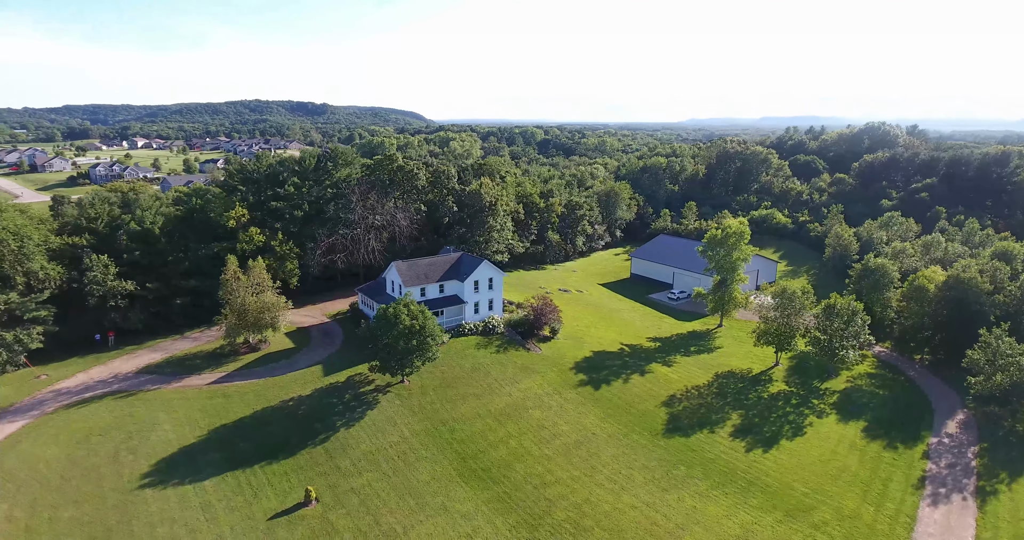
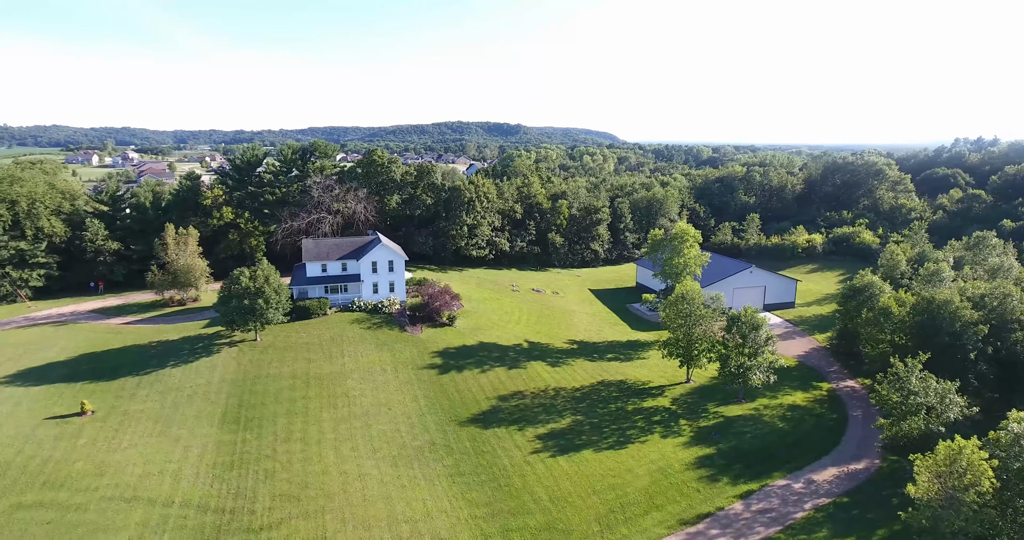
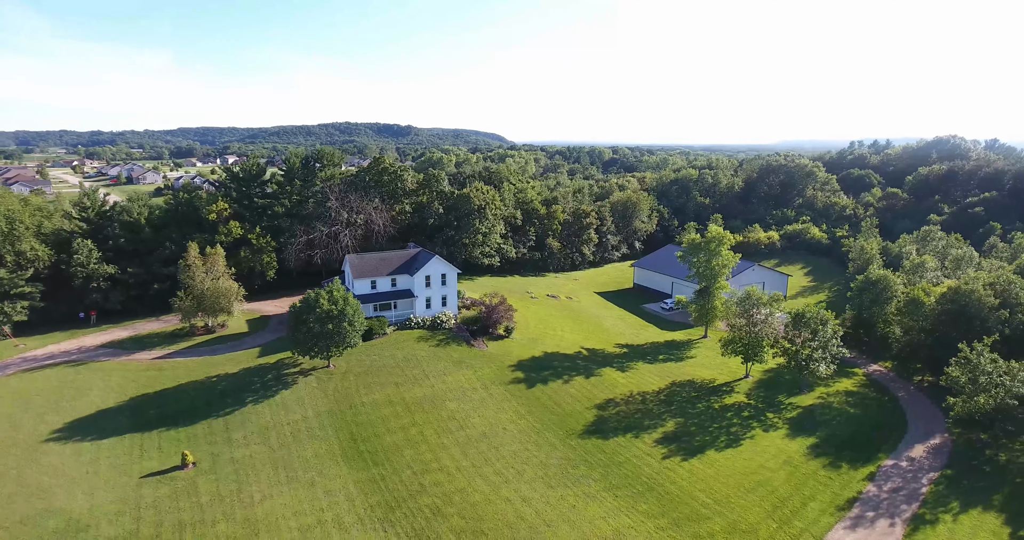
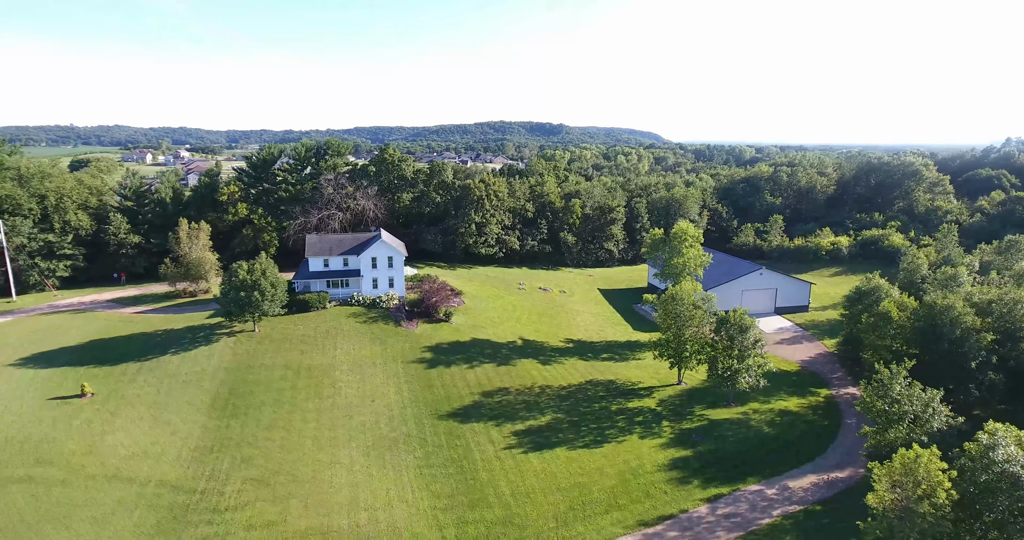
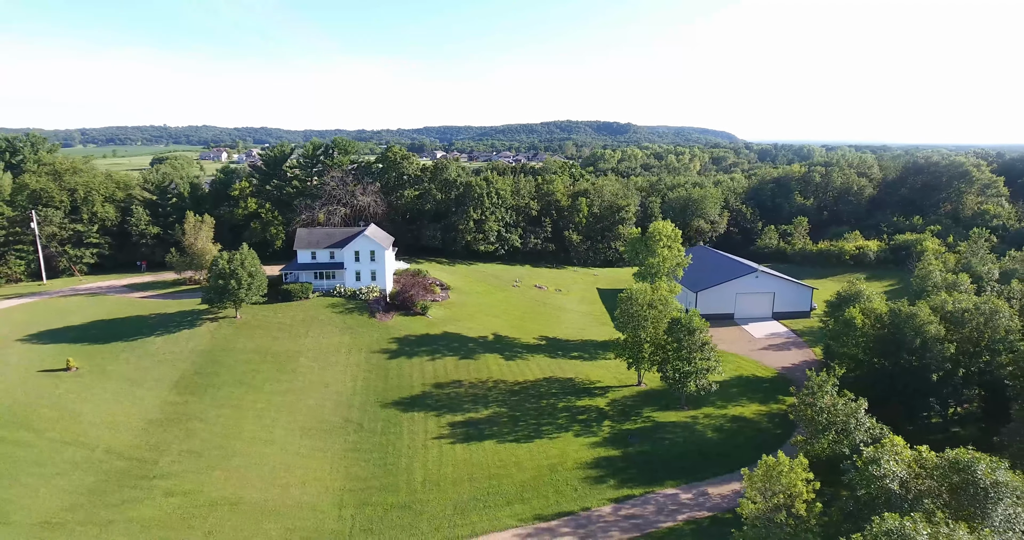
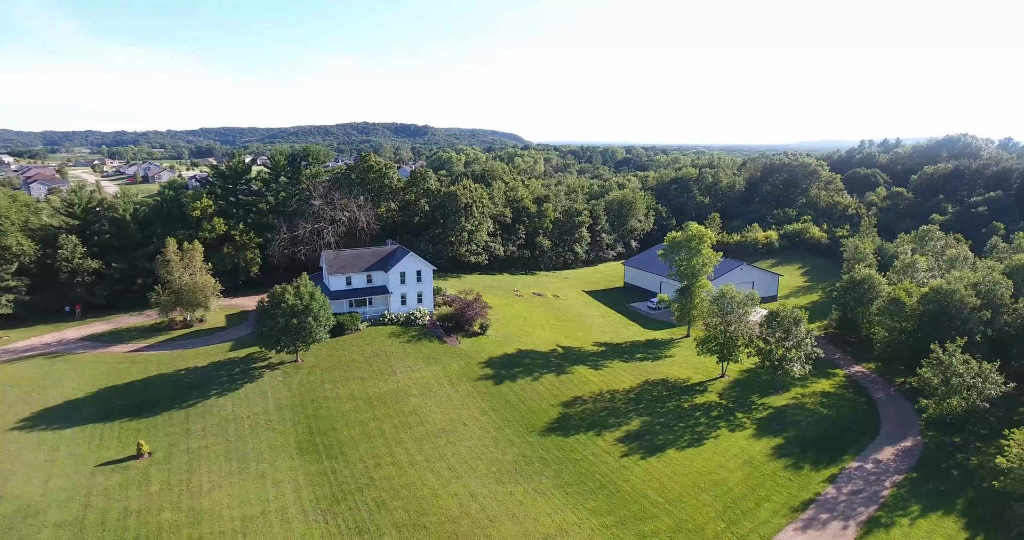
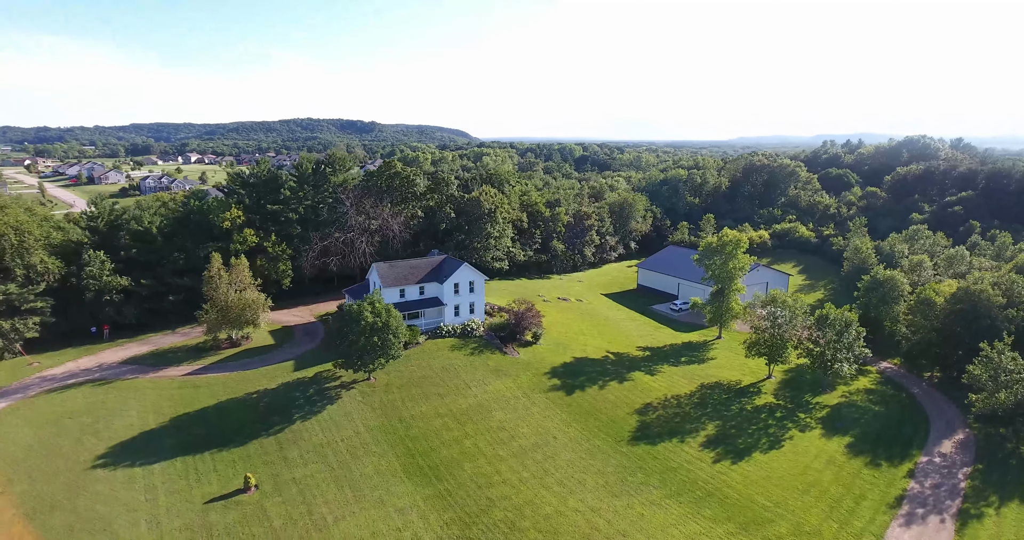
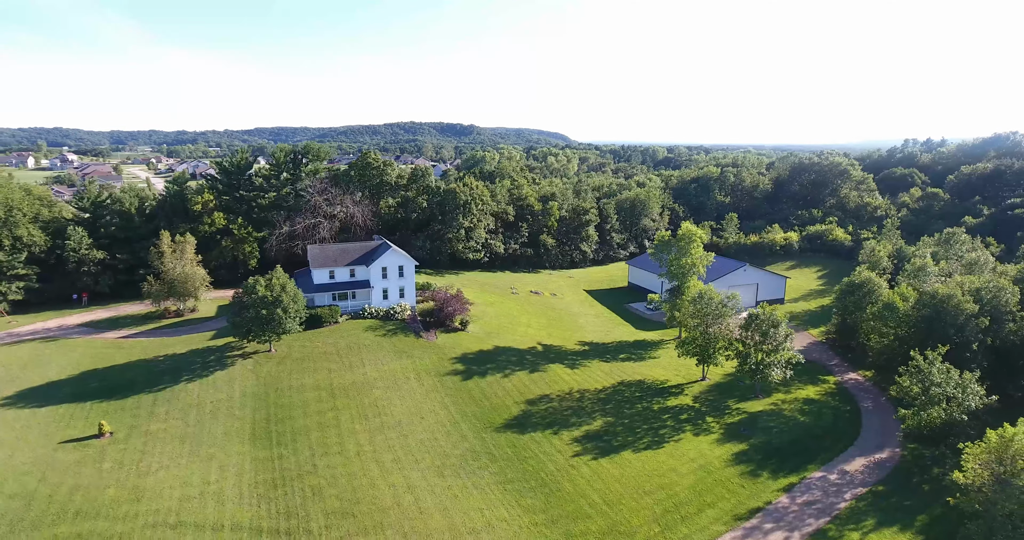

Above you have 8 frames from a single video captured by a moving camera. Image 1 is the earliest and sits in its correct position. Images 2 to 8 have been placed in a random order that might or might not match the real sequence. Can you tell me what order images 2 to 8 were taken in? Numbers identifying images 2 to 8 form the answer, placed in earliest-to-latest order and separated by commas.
7, 3, 6, 8, 2, 4, 5
